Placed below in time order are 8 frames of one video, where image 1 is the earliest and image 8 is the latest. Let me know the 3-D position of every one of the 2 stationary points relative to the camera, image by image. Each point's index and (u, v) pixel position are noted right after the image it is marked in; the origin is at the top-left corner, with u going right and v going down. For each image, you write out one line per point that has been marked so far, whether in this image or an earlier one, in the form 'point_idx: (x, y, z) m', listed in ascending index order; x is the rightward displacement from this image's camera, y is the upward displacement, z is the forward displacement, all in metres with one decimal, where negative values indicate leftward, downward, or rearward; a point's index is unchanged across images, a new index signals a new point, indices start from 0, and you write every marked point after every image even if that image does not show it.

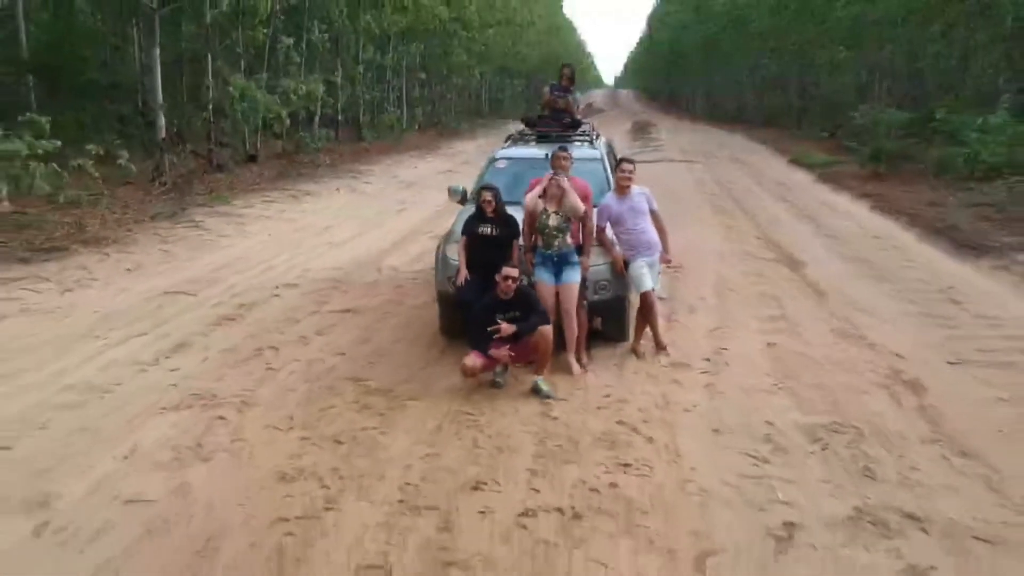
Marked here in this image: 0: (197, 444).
0: (-1.0, -0.5, +4.3) m
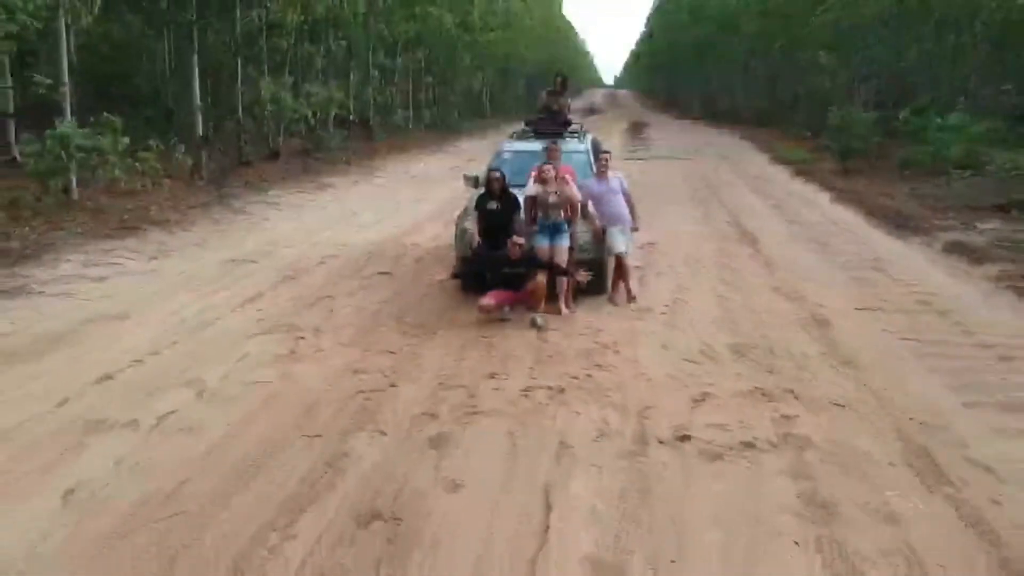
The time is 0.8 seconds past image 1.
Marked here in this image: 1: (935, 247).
0: (-1.0, -0.3, +6.0) m
1: (+3.2, +0.3, +10.2) m
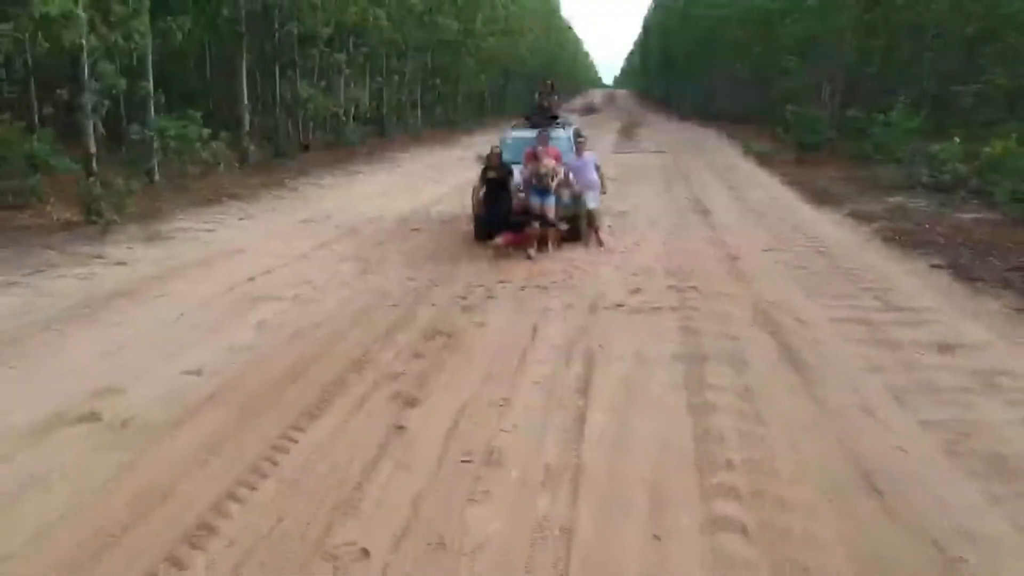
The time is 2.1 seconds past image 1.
0: (-1.0, +0.1, +8.8) m
1: (+3.2, +0.7, +13.0) m
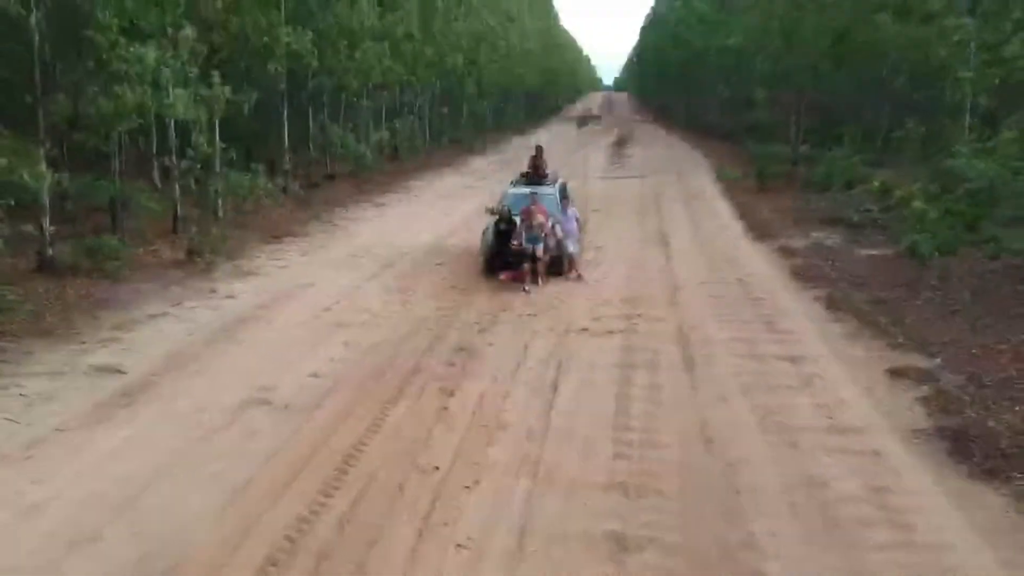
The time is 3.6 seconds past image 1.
0: (-1.0, -0.1, +12.2) m
1: (+3.2, +0.5, +16.4) m
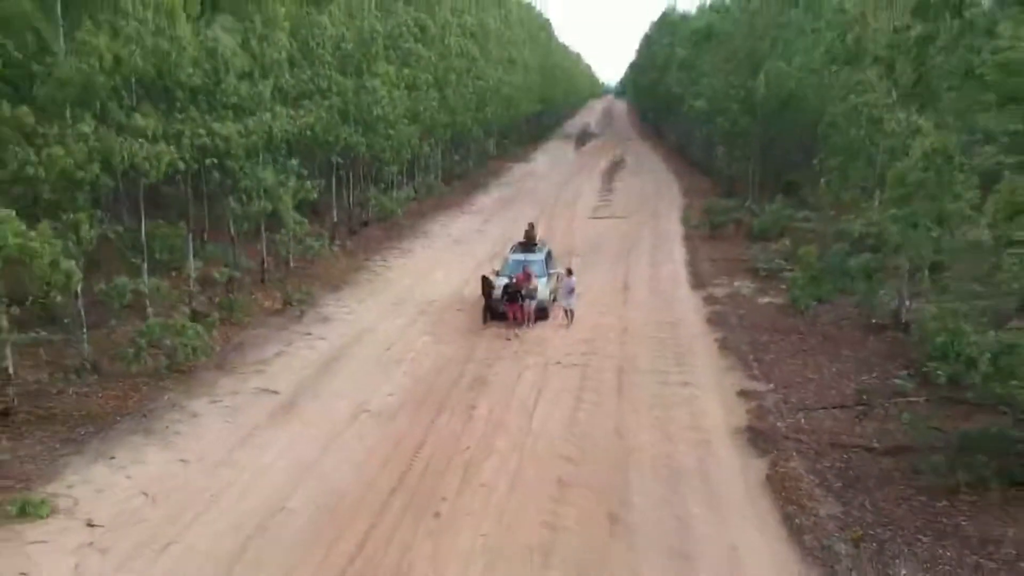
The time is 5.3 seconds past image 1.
0: (-1.0, -0.7, +18.1) m
1: (+3.2, -0.1, +22.2) m
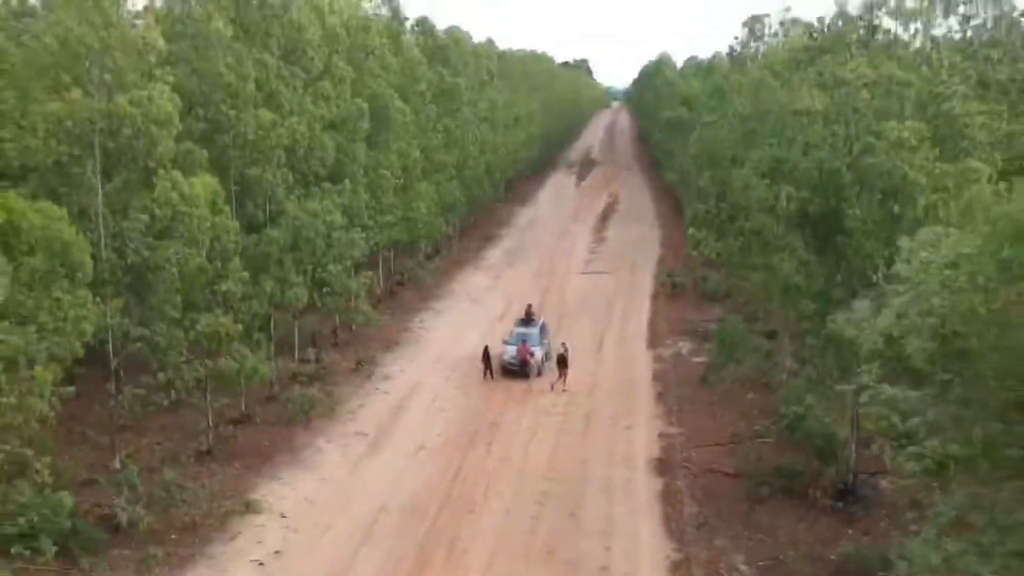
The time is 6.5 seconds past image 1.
0: (-0.9, -2.1, +26.5) m
1: (+3.3, -1.5, +30.6) m
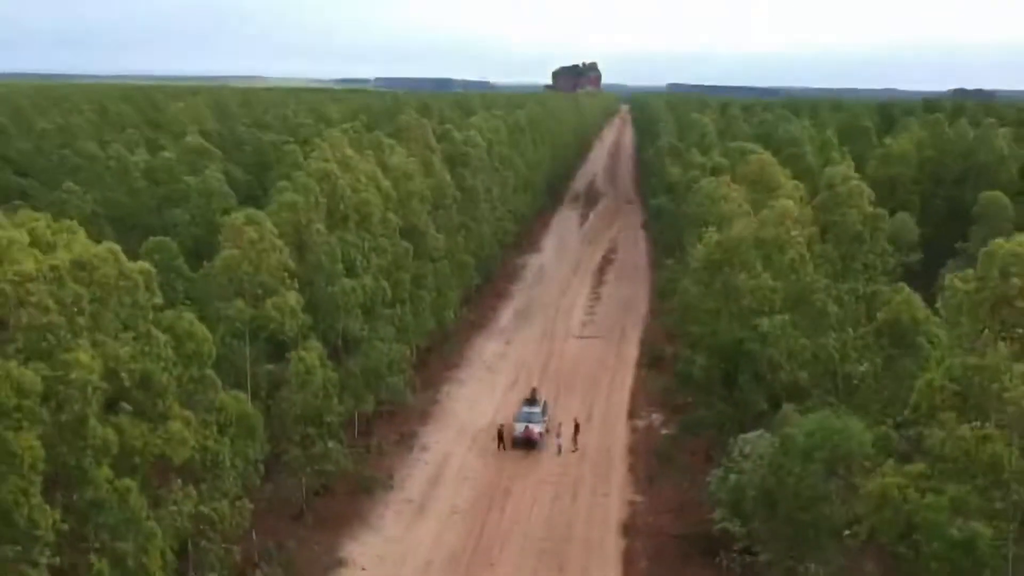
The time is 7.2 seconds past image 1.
0: (-0.7, -4.6, +35.0) m
1: (+3.5, -4.0, +39.2) m
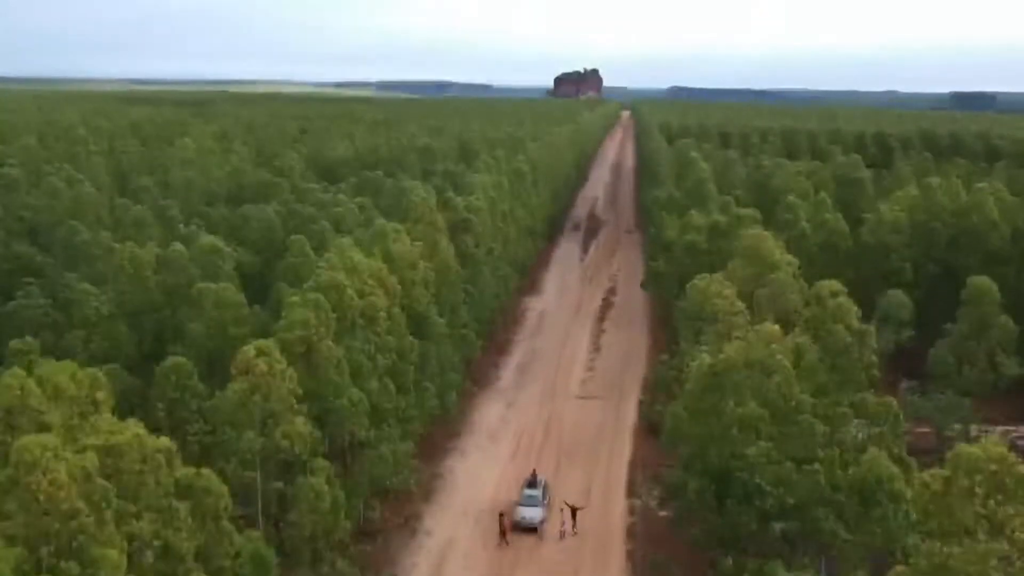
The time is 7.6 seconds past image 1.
0: (-0.7, -7.0, +36.1) m
1: (+3.5, -6.4, +40.3) m
